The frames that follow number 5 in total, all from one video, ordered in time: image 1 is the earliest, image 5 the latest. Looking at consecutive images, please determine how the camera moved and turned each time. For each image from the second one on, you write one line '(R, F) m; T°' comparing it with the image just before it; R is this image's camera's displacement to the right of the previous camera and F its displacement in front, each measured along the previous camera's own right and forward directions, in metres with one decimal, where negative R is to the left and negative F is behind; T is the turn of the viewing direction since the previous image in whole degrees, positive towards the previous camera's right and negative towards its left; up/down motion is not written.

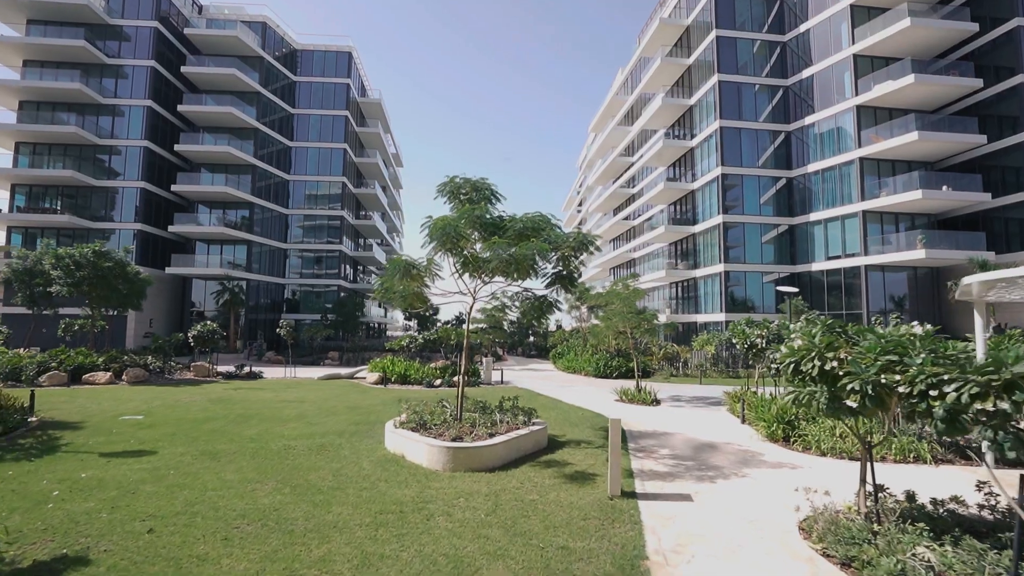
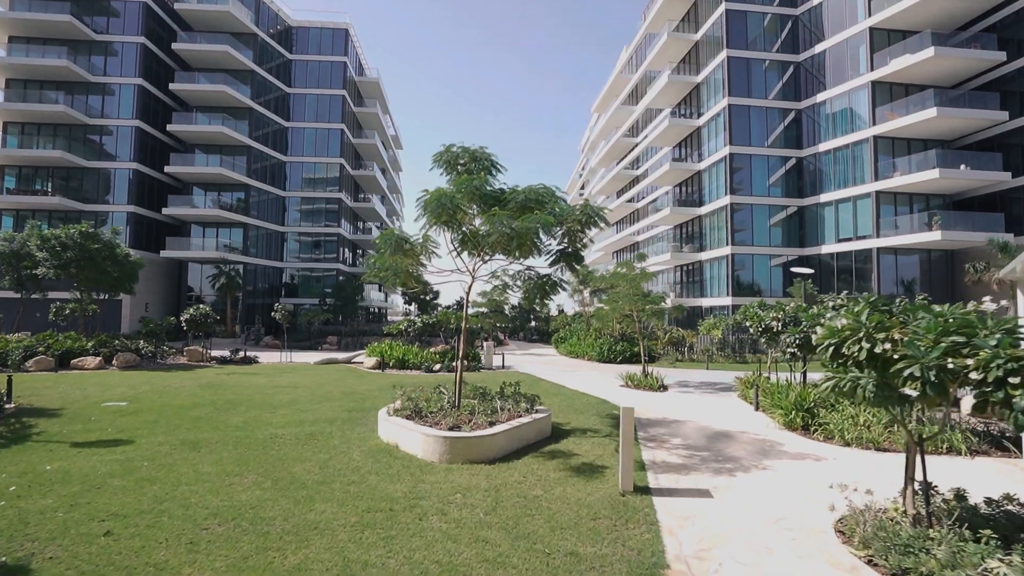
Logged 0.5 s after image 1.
(0.0, +0.6) m; 0°
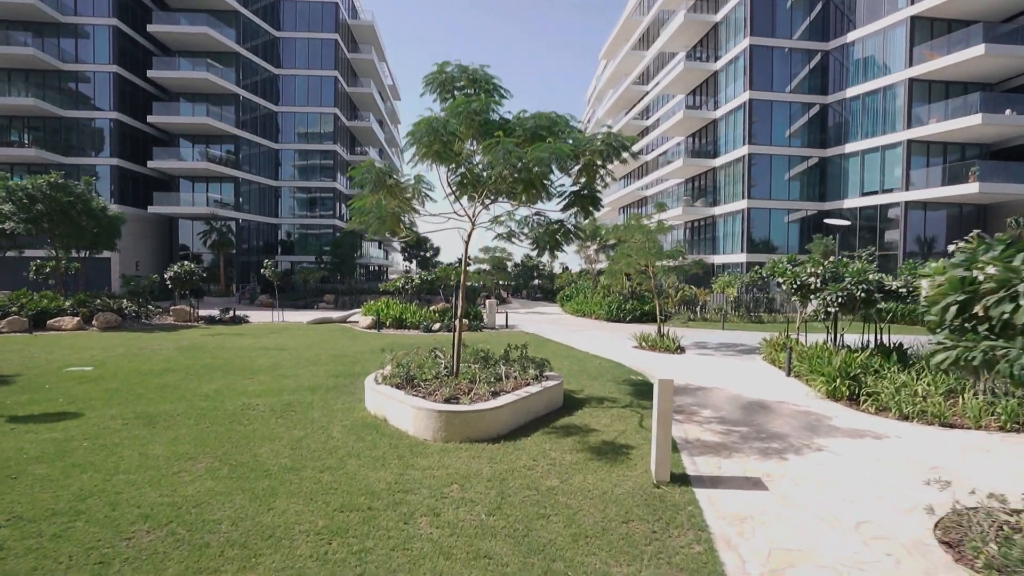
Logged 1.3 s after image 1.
(-0.1, +1.2) m; 0°
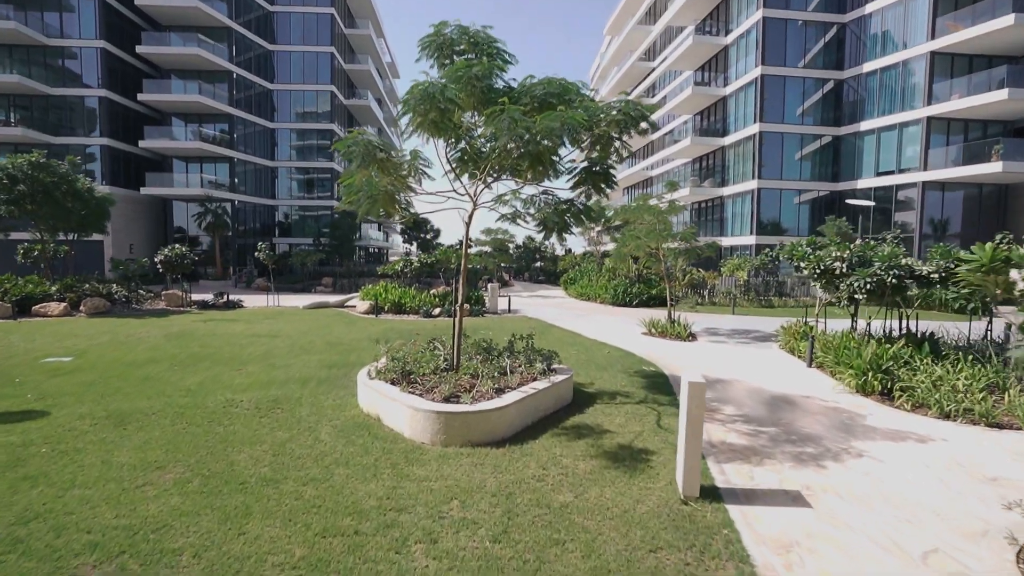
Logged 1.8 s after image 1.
(-0.1, +0.6) m; 0°
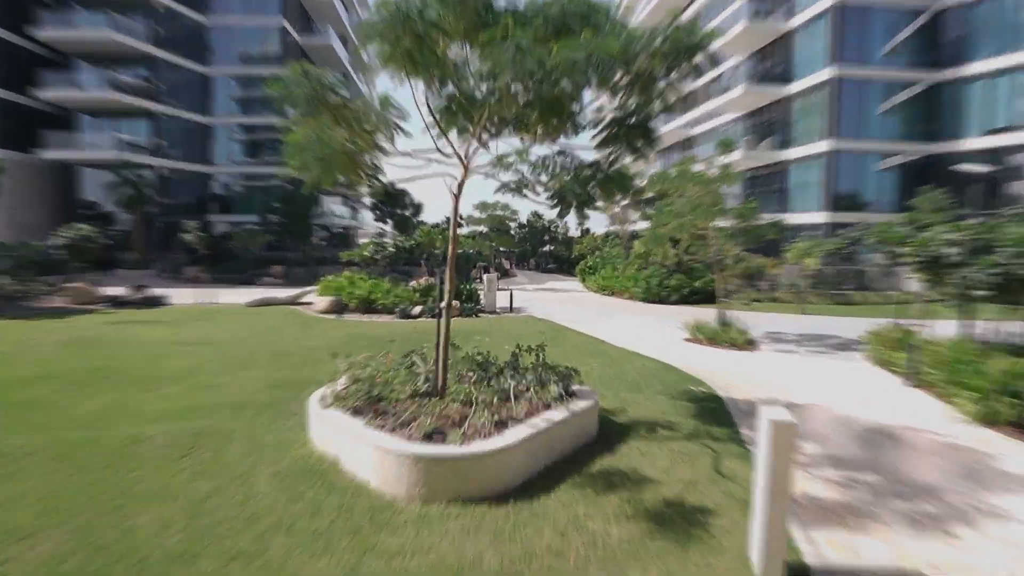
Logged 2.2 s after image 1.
(+0.2, +1.2) m; -5°
